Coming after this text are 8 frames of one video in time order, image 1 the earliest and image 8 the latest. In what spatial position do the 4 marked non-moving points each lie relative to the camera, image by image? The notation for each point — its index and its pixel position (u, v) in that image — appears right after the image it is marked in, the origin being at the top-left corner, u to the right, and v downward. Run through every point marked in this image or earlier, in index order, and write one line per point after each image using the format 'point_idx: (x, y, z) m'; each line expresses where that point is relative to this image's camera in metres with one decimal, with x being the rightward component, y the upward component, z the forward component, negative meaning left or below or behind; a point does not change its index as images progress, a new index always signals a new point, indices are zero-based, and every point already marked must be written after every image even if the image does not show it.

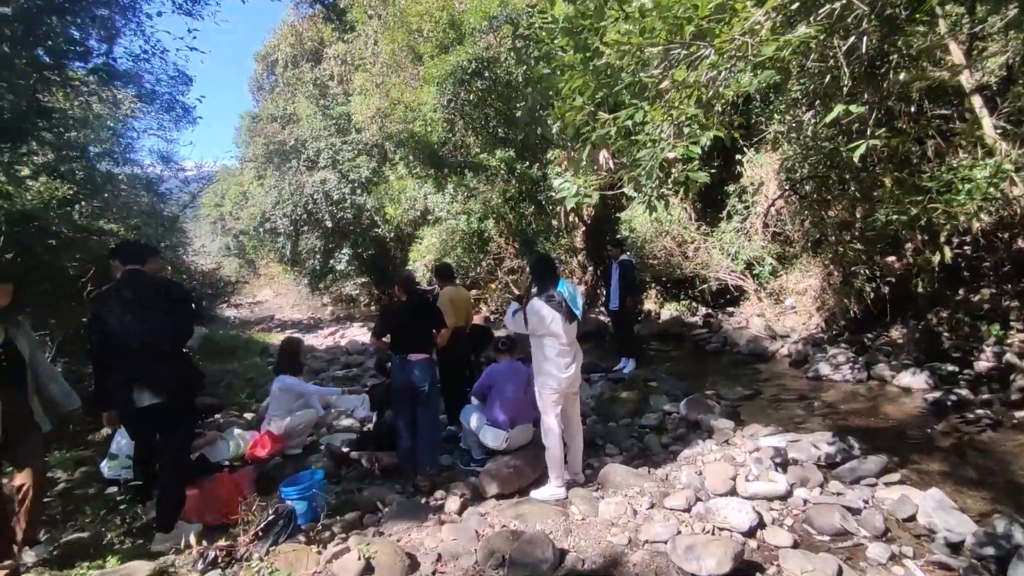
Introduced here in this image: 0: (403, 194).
0: (-2.9, +2.5, +14.6) m
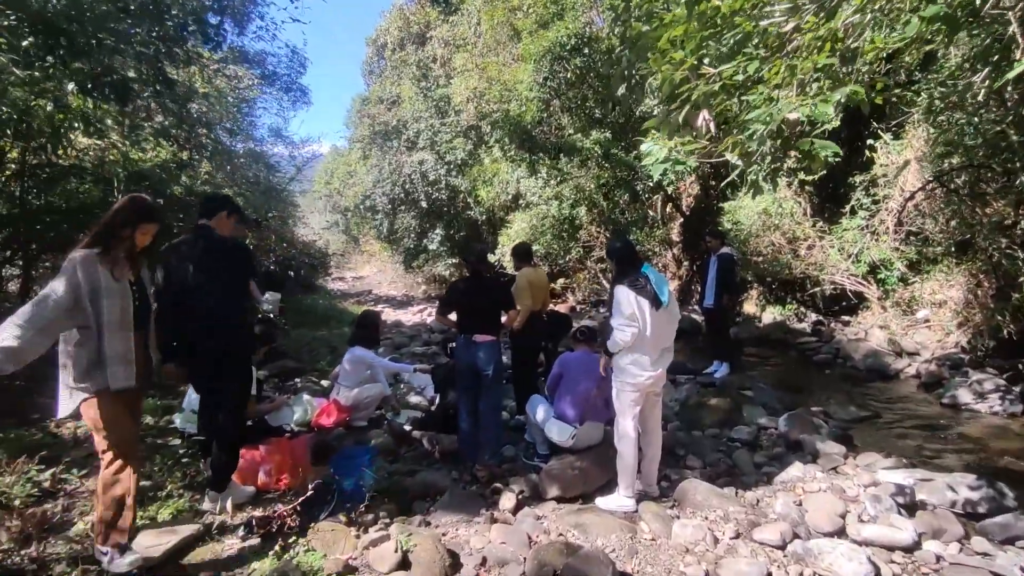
0: (-0.4, +2.9, +14.4) m
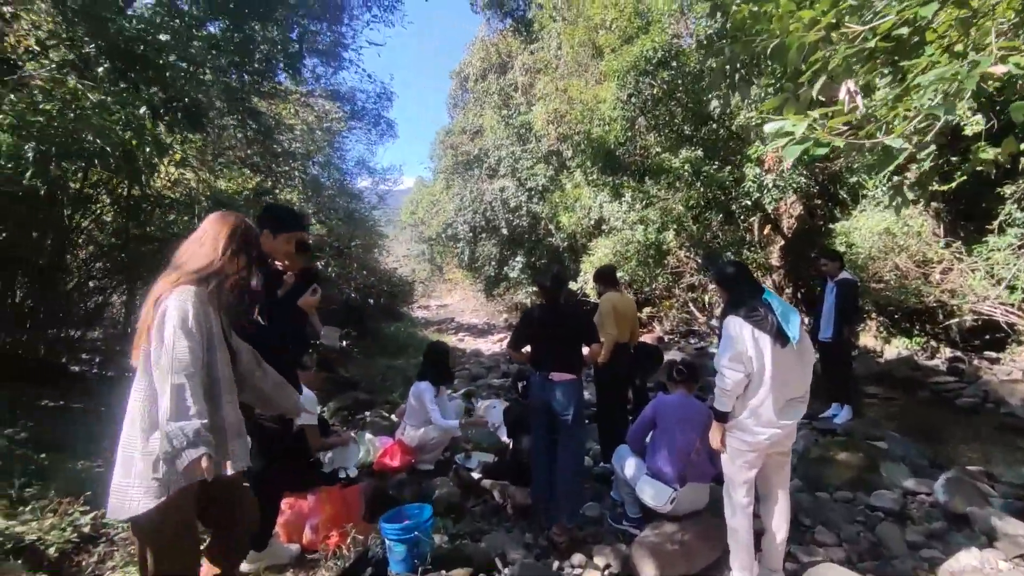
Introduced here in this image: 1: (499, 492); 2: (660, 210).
0: (+1.6, +2.2, +13.9) m
1: (-0.1, -1.4, +3.8) m
2: (+3.0, +1.6, +11.2) m
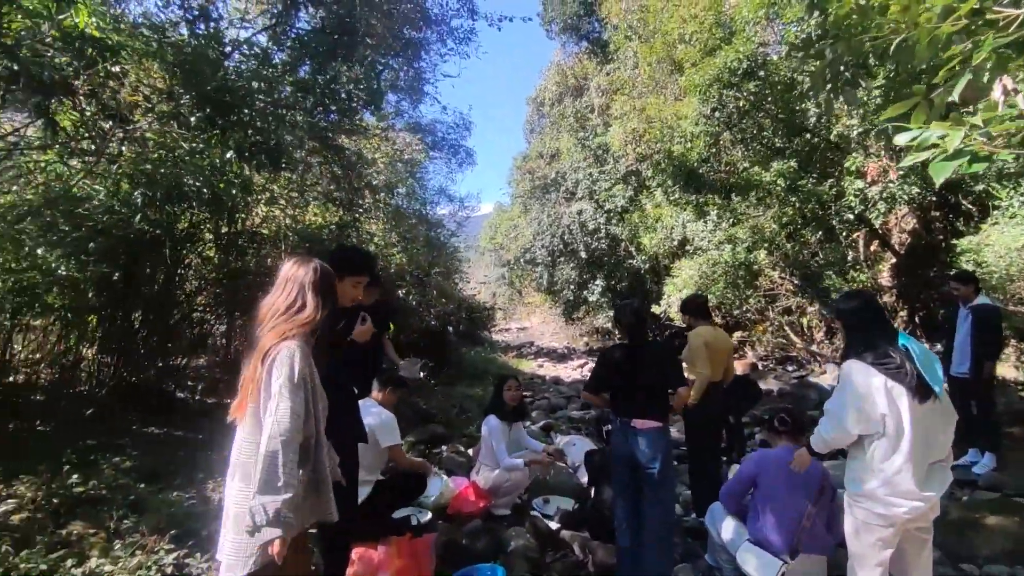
0: (+3.6, +1.6, +13.4) m
1: (+0.4, -1.6, +3.5) m
2: (+4.6, +1.1, +10.5) m
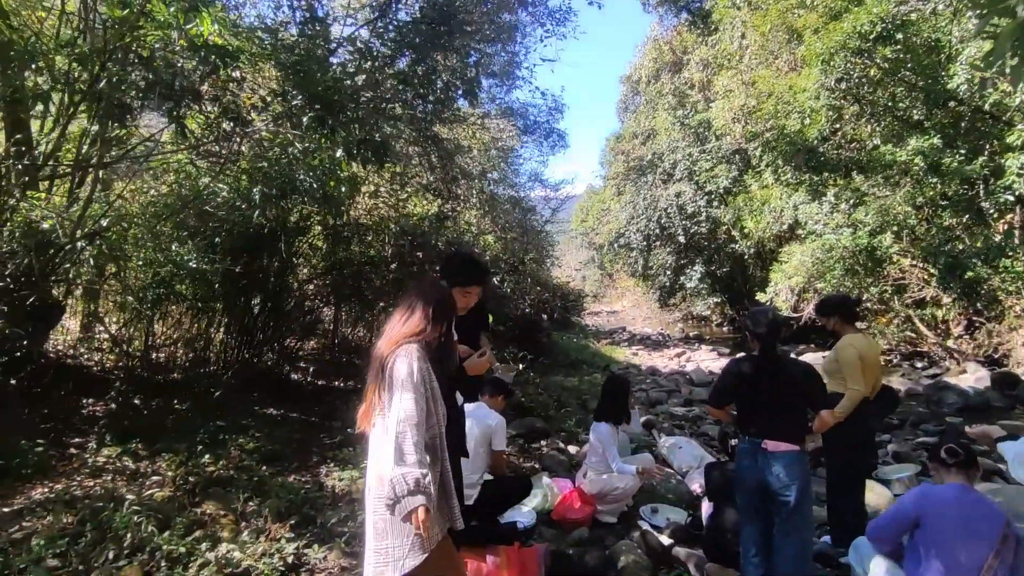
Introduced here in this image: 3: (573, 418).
0: (+5.8, +1.9, +12.4) m
1: (+1.1, -1.6, +3.3) m
2: (+6.3, +1.3, +9.4) m
3: (+0.7, -1.6, +6.6) m
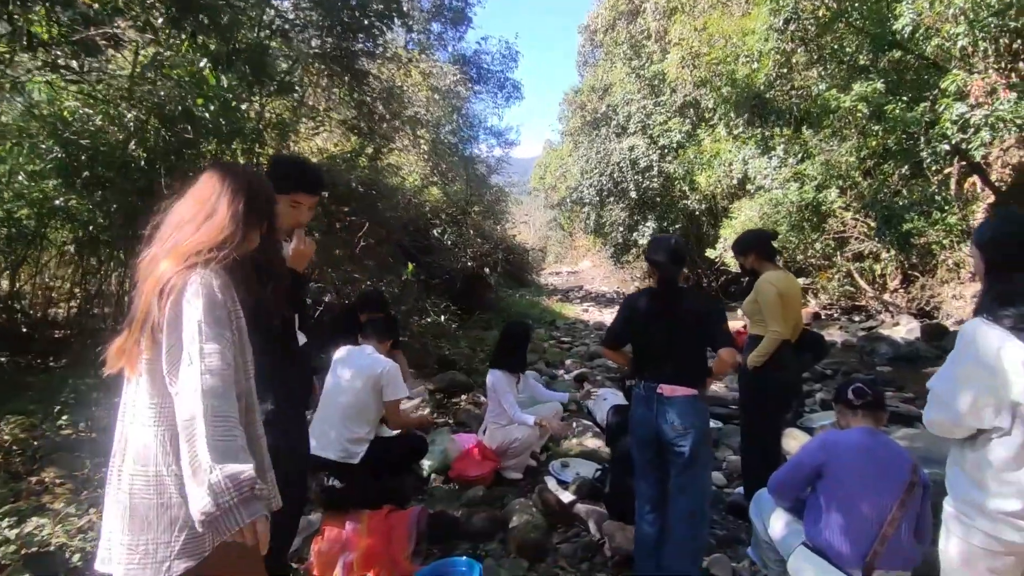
0: (+4.5, +2.9, +12.1) m
1: (+0.5, -1.3, +3.0) m
2: (+5.2, +2.1, +9.2) m
3: (-0.1, -1.0, +6.2) m
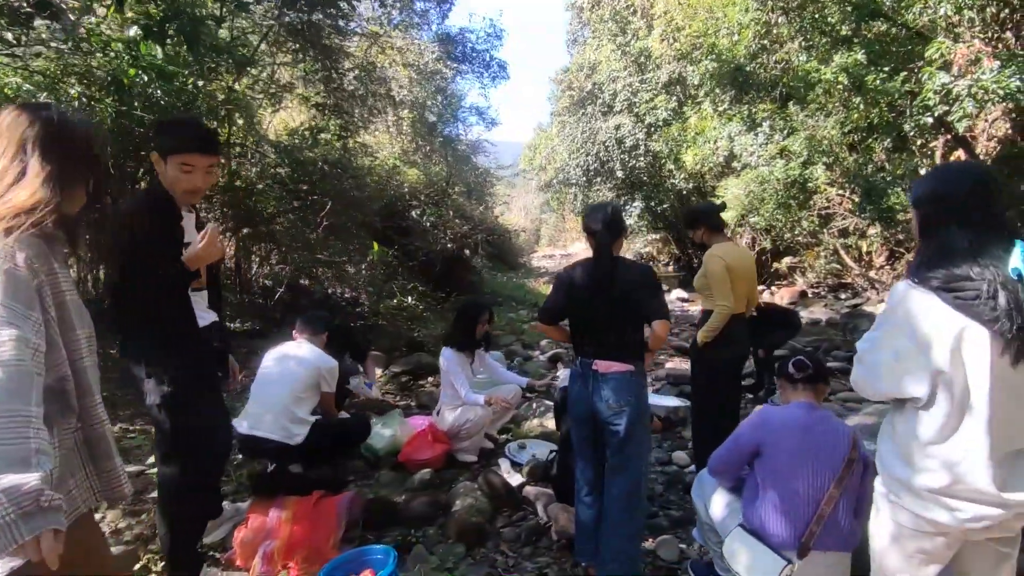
0: (+4.1, +3.3, +11.9) m
1: (+0.2, -1.1, +2.9) m
2: (+4.8, +2.5, +9.1) m
3: (-0.5, -0.7, +6.1) m
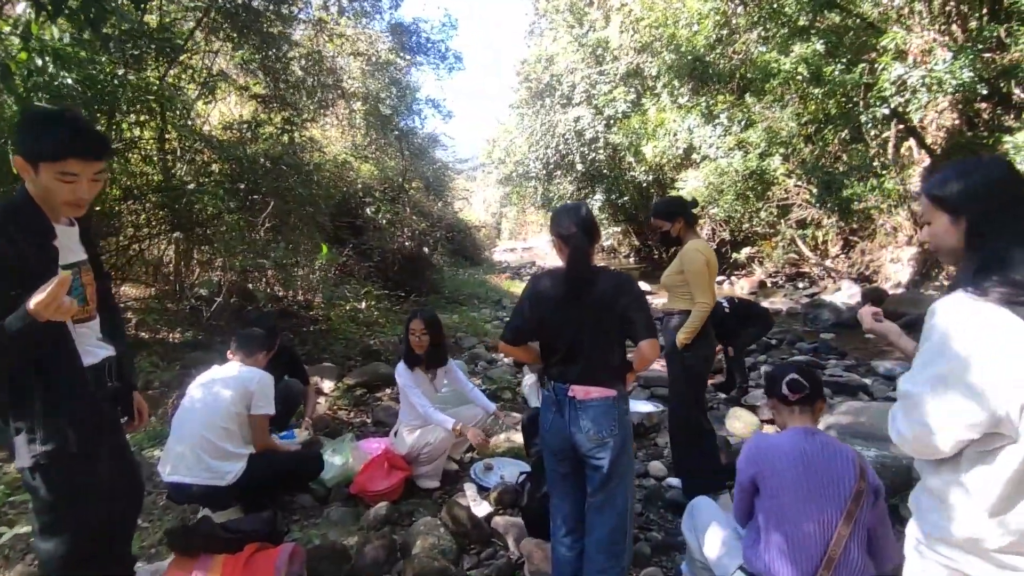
0: (+3.2, +3.5, +11.8) m
1: (0.0, -1.2, +2.6) m
2: (+4.1, +2.6, +9.0) m
3: (-0.8, -0.8, +5.8) m
